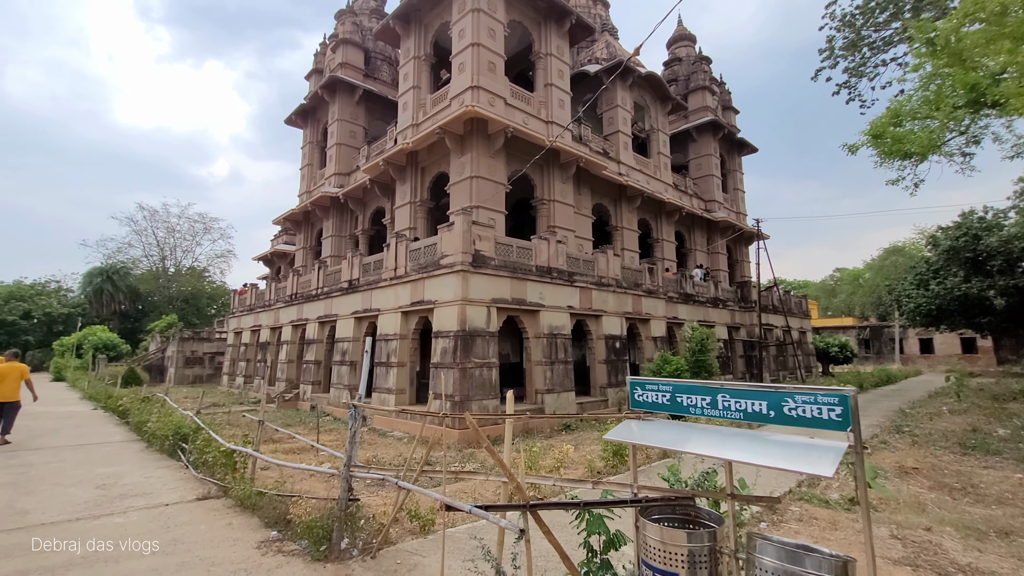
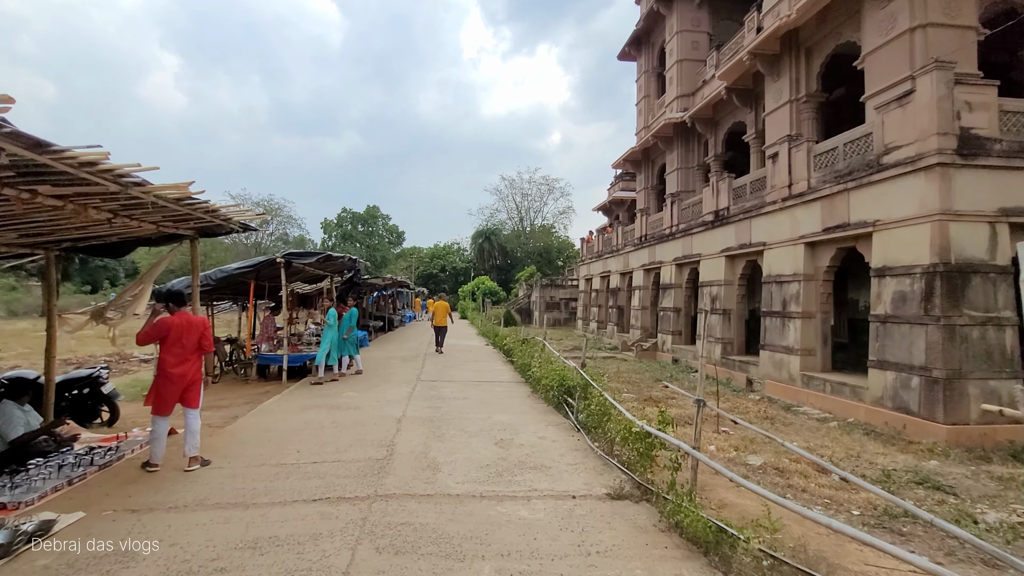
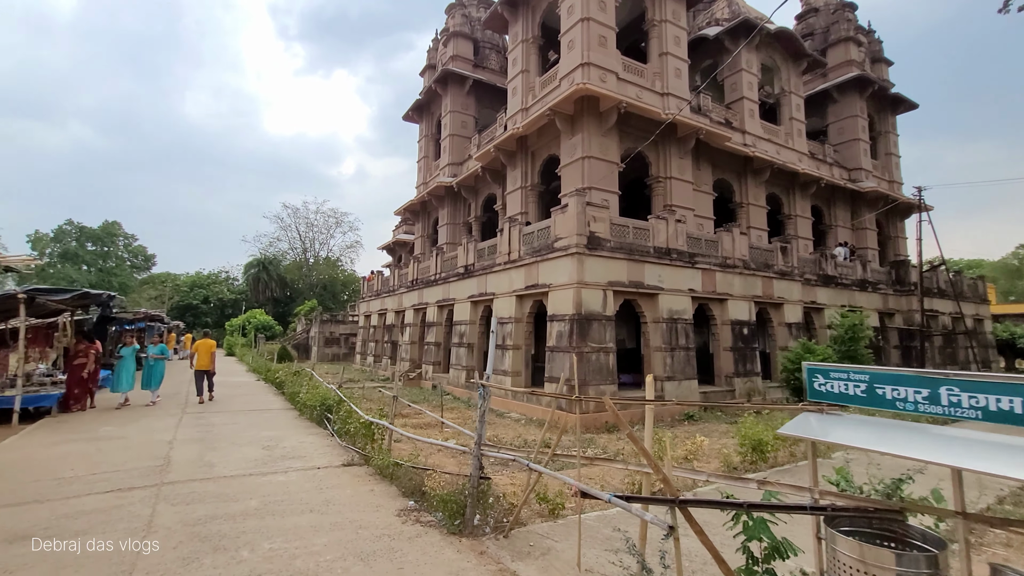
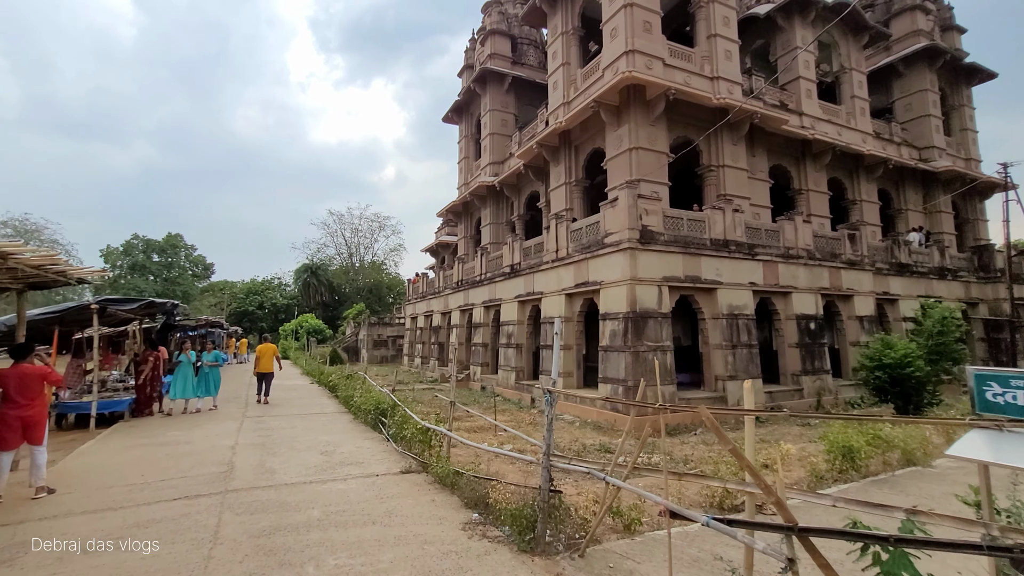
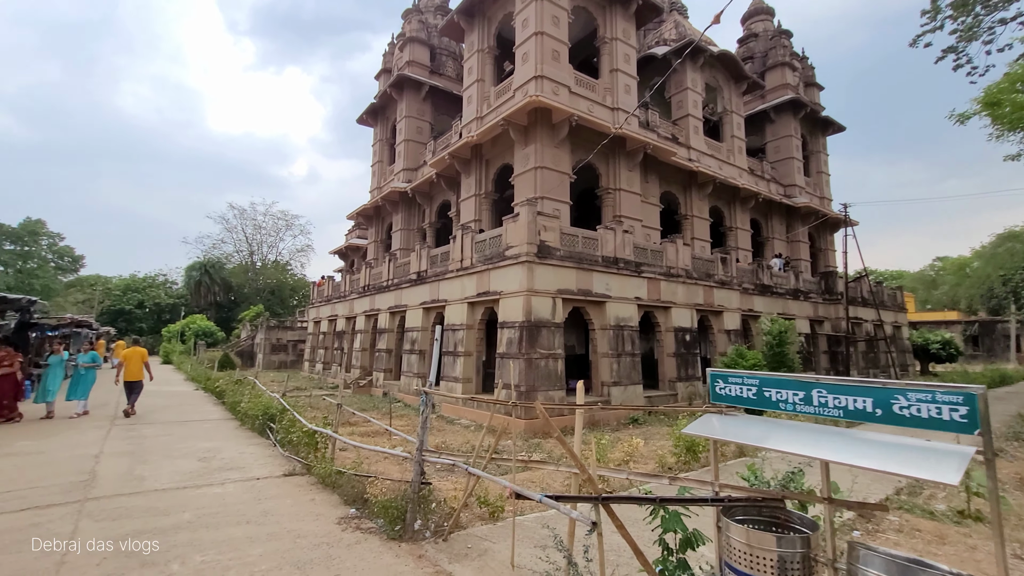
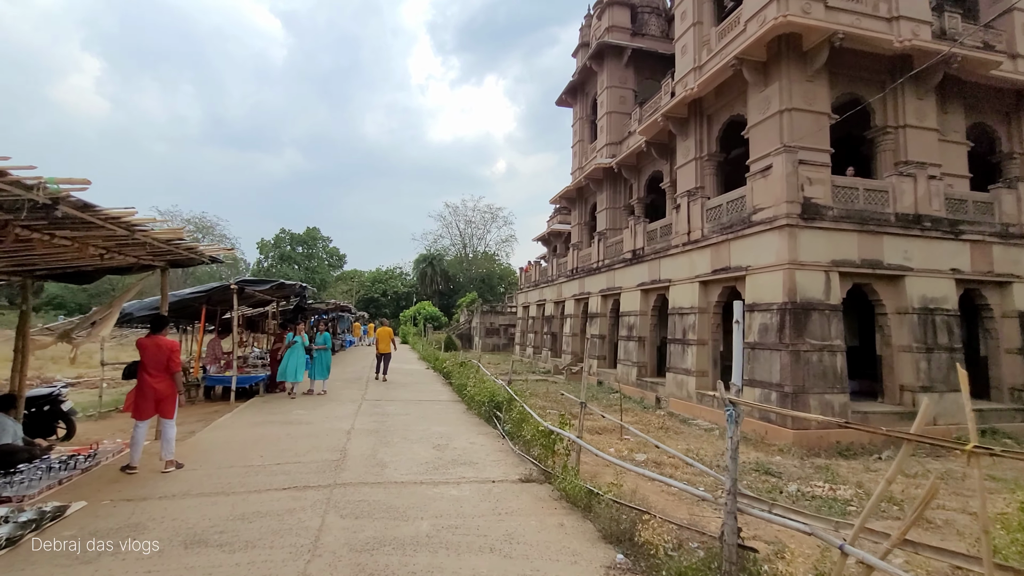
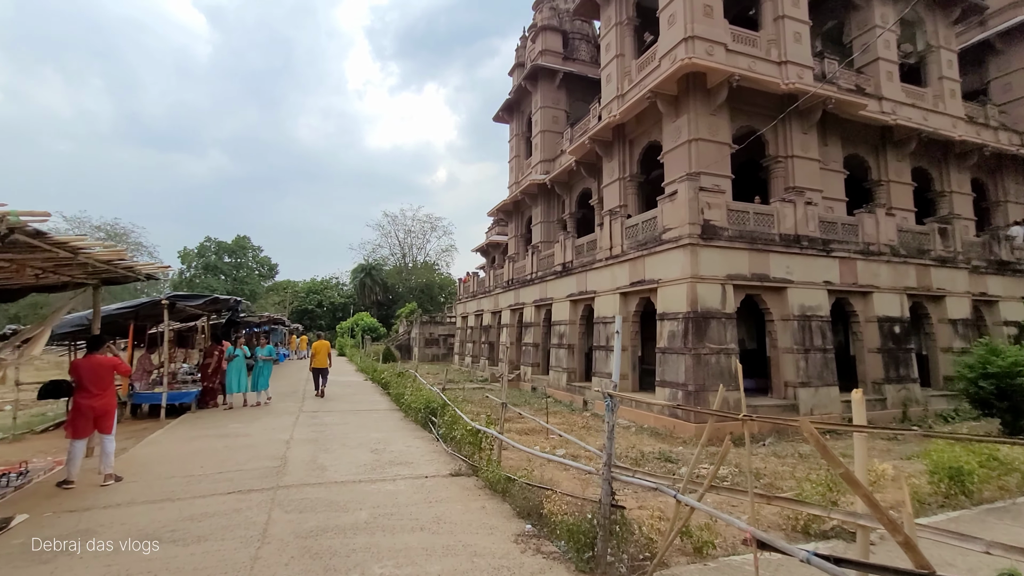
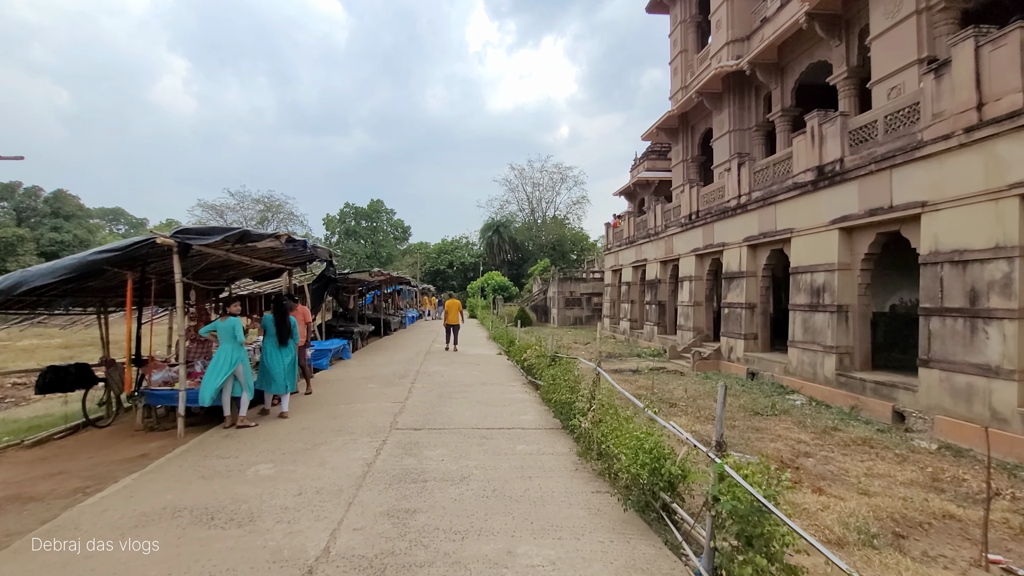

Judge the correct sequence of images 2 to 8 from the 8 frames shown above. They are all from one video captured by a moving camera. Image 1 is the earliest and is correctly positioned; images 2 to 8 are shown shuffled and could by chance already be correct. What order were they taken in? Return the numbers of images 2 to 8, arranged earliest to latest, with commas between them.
5, 3, 4, 7, 6, 2, 8
